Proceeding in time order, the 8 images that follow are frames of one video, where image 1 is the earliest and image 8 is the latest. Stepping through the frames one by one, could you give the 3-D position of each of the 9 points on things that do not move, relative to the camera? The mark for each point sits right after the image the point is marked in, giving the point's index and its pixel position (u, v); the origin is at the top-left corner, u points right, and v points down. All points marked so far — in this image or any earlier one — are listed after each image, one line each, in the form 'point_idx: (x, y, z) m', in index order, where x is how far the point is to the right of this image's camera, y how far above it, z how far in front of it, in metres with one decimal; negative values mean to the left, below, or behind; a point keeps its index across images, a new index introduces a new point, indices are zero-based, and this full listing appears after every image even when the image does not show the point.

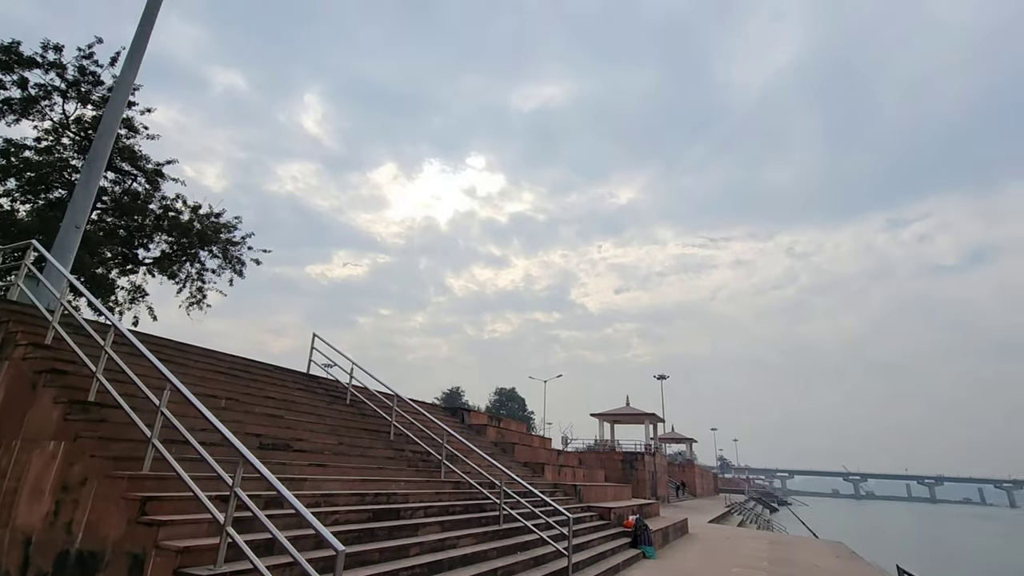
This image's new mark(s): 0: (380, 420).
0: (-2.8, -2.8, +11.2) m
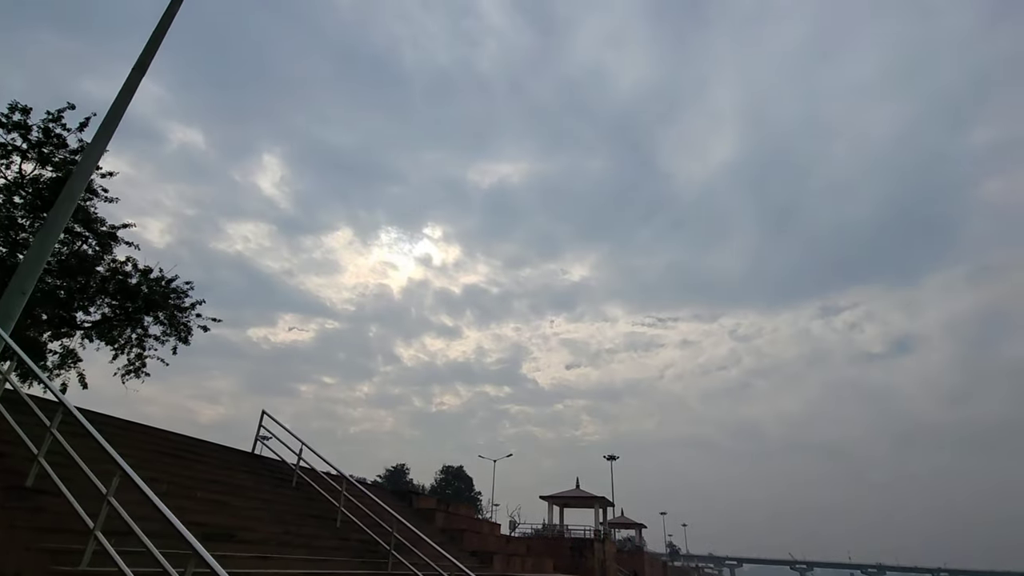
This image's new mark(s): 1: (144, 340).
0: (-3.8, -4.4, +10.8) m
1: (-13.6, -1.9, +19.7) m
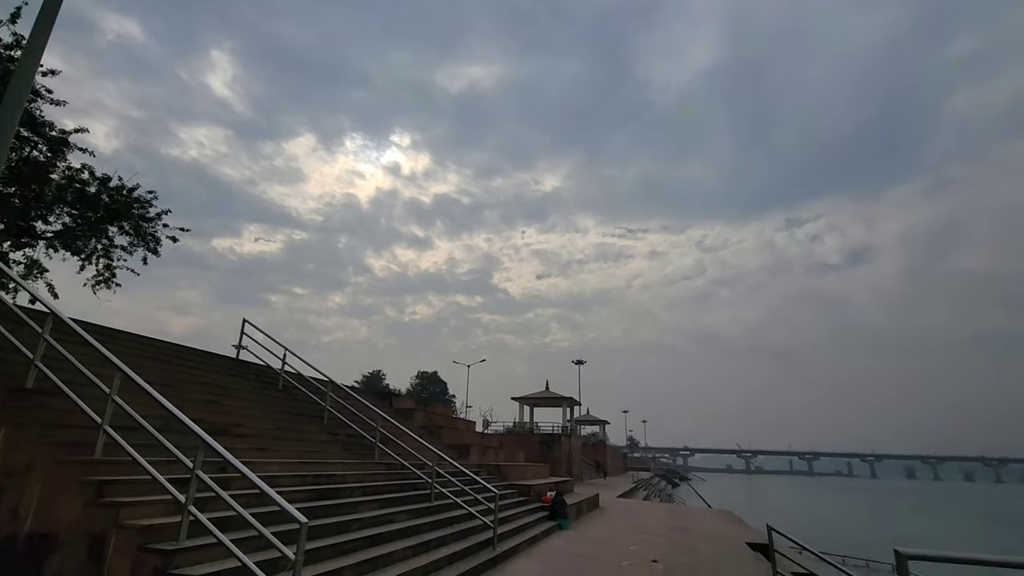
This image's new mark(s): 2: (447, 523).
0: (-4.3, -2.5, +11.4) m
1: (-14.6, +1.4, +19.3) m
2: (-1.1, -4.0, +9.1) m
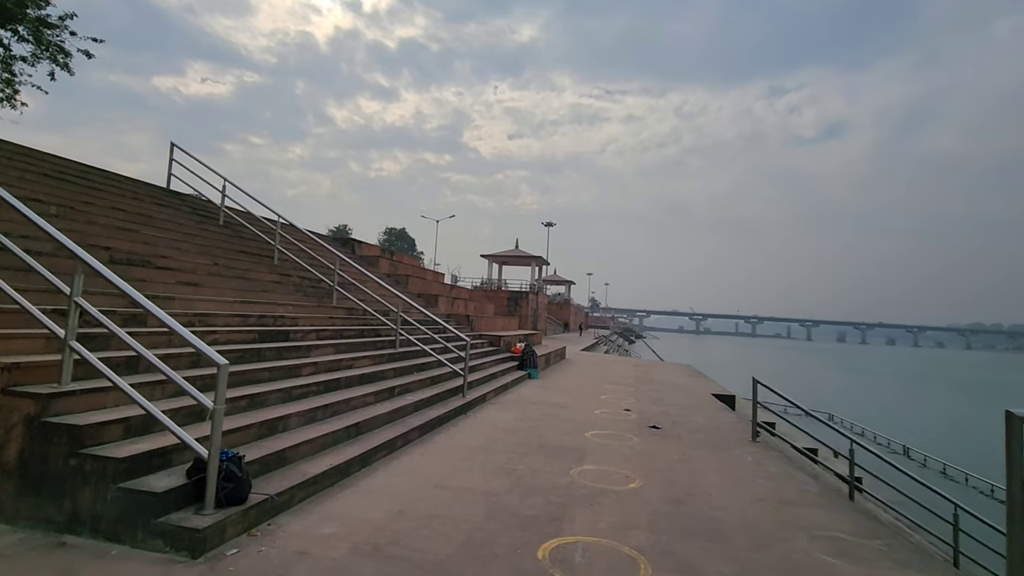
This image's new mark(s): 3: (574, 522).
0: (-4.8, +0.8, +10.2) m
1: (-15.4, +6.9, +16.1) m
2: (-1.6, -1.3, +8.5) m
3: (+0.5, -1.8, +4.0) m
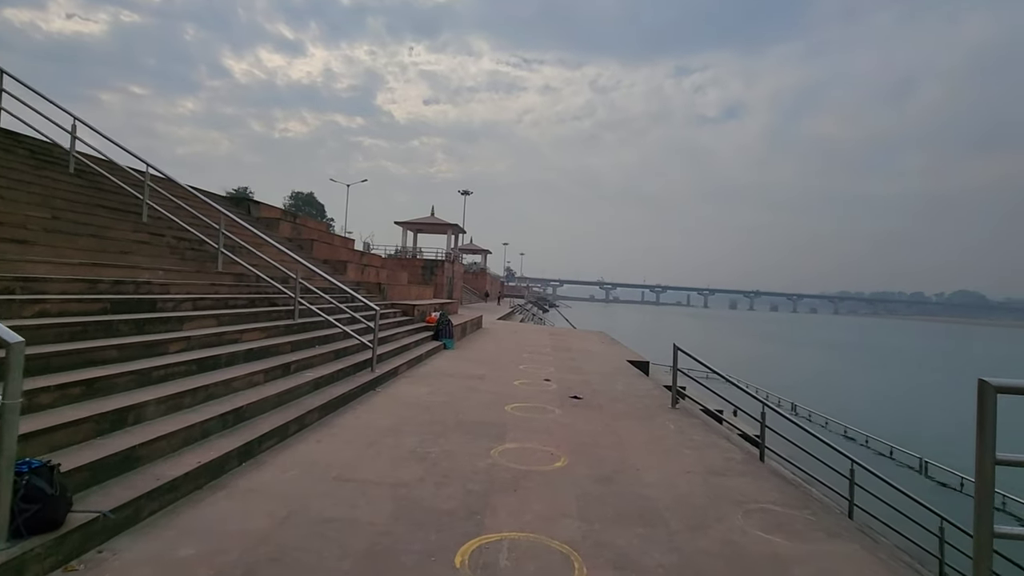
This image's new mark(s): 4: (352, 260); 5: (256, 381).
0: (-6.2, +1.5, +8.6) m
1: (-17.6, +7.8, +12.5) m
2: (-2.8, -0.8, +7.6) m
3: (-0.1, -1.5, +3.5) m
4: (-4.9, +0.9, +16.3) m
5: (-2.6, -0.9, +5.4) m
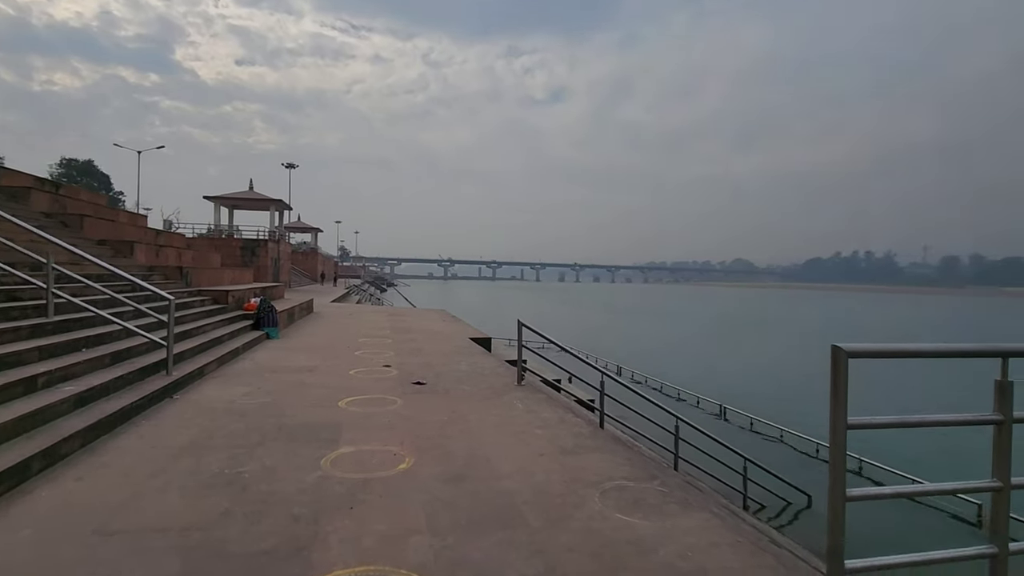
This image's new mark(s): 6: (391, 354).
0: (-8.4, +1.5, +5.8) m
1: (-20.6, +7.6, +5.8) m
2: (-4.8, -0.6, +5.9) m
3: (-1.0, -1.4, +2.8) m
4: (-9.4, +1.2, +13.6) m
5: (-3.9, -0.9, +3.9) m
6: (-2.3, -1.2, +9.9) m
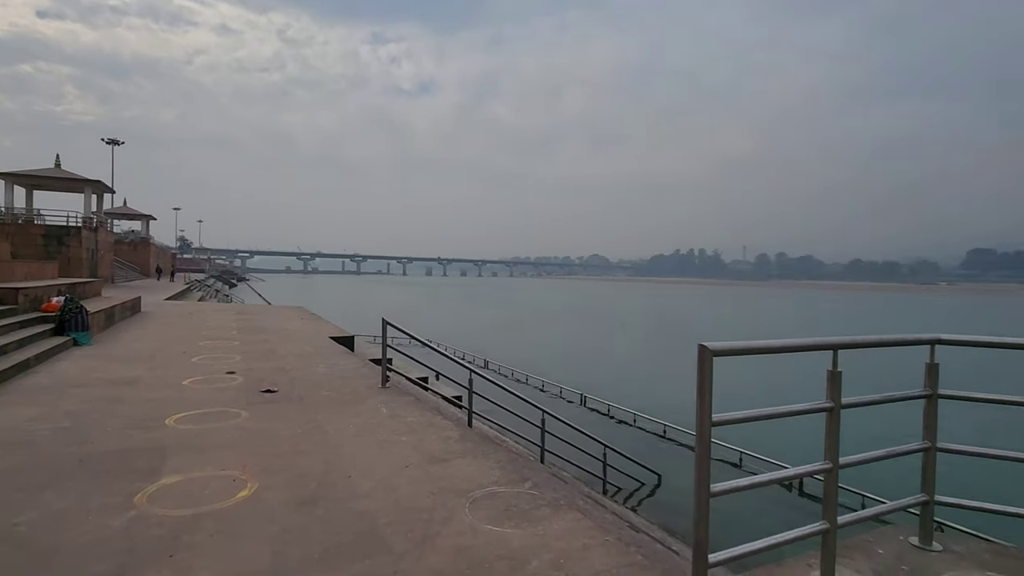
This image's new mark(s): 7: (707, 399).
0: (-9.6, +1.5, +3.3) m
1: (-21.4, +7.5, +0.3) m
2: (-6.1, -0.6, +4.3) m
3: (-1.6, -1.4, +2.3) m
4: (-12.5, +1.3, +10.6) m
5: (-4.7, -0.9, +2.5) m
6: (-4.6, -1.2, +8.9) m
7: (+0.8, -0.5, +2.3) m
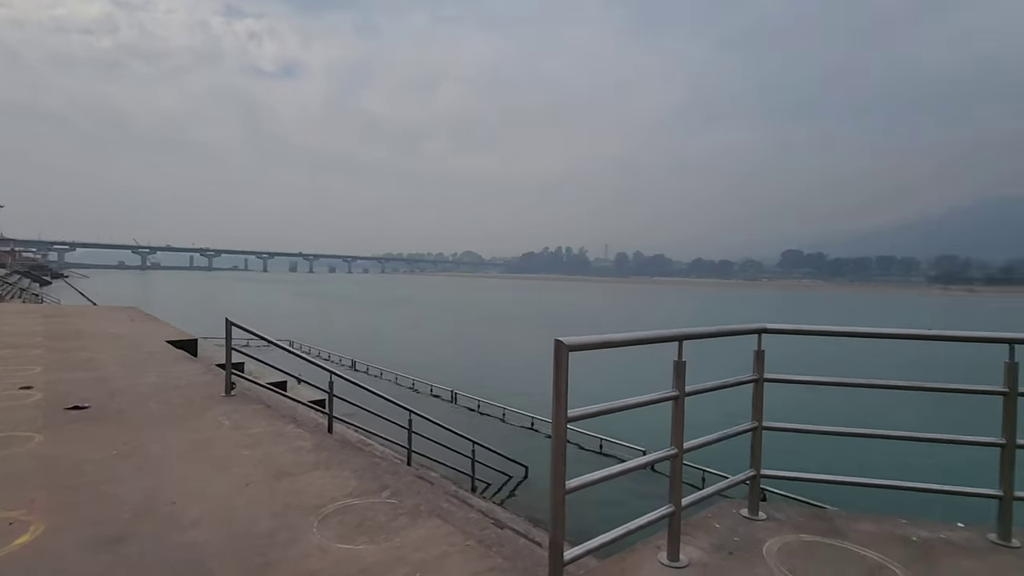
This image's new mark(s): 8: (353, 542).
0: (-10.1, +1.5, +0.7) m
1: (-20.9, +7.4, -5.0) m
2: (-7.0, -0.6, +2.6) m
3: (-2.2, -1.4, +1.7) m
4: (-14.7, +1.3, +7.2) m
5: (-5.2, -0.9, +1.2) m
6: (-6.6, -1.1, +7.4) m
7: (+0.2, -0.4, +2.2) m
8: (-0.9, -1.4, +2.9) m
